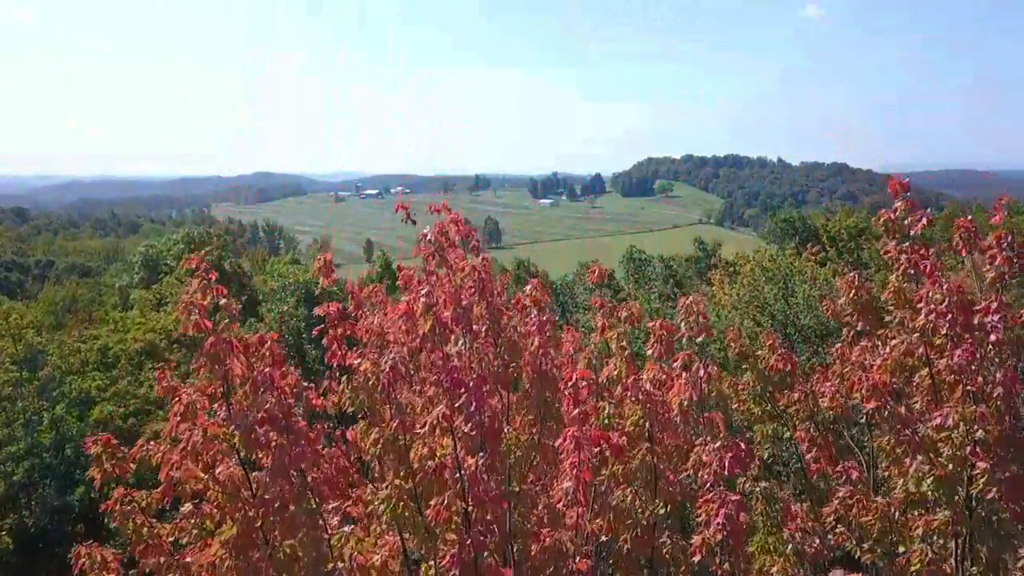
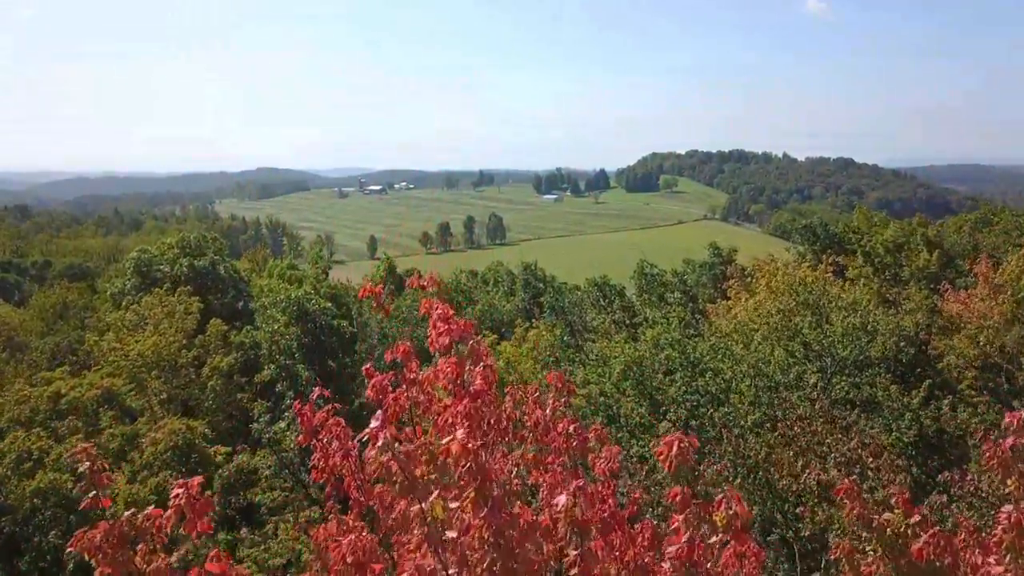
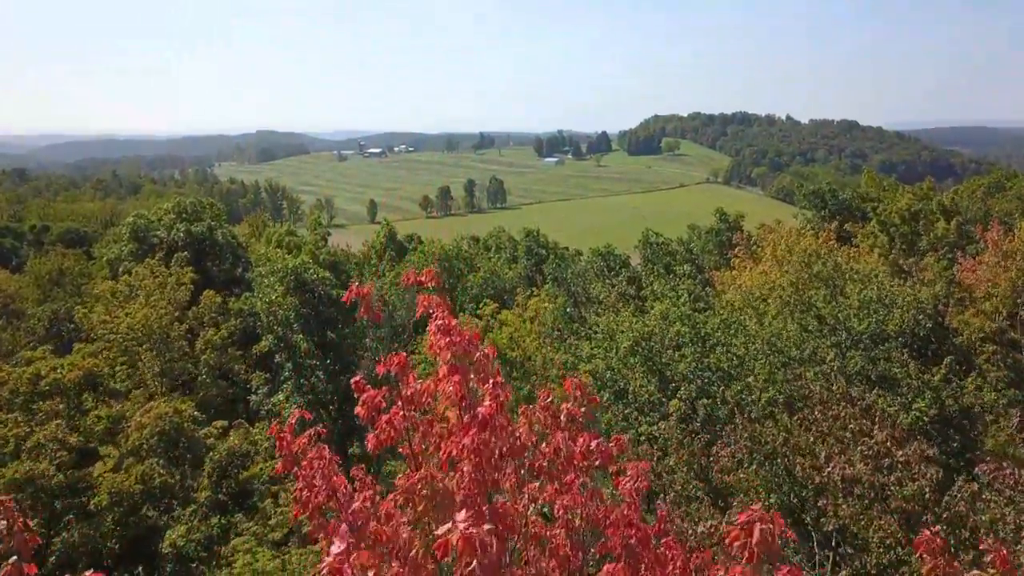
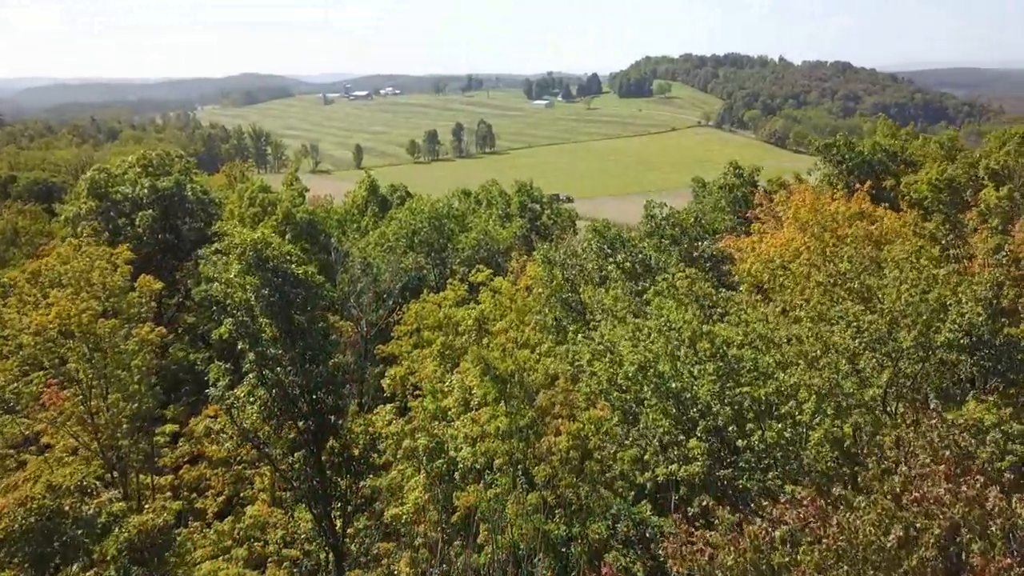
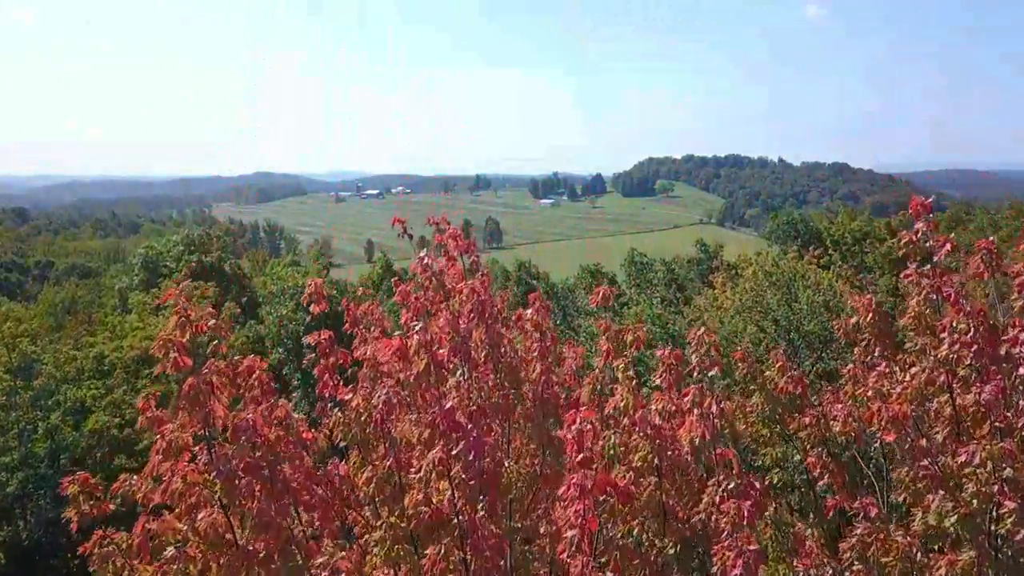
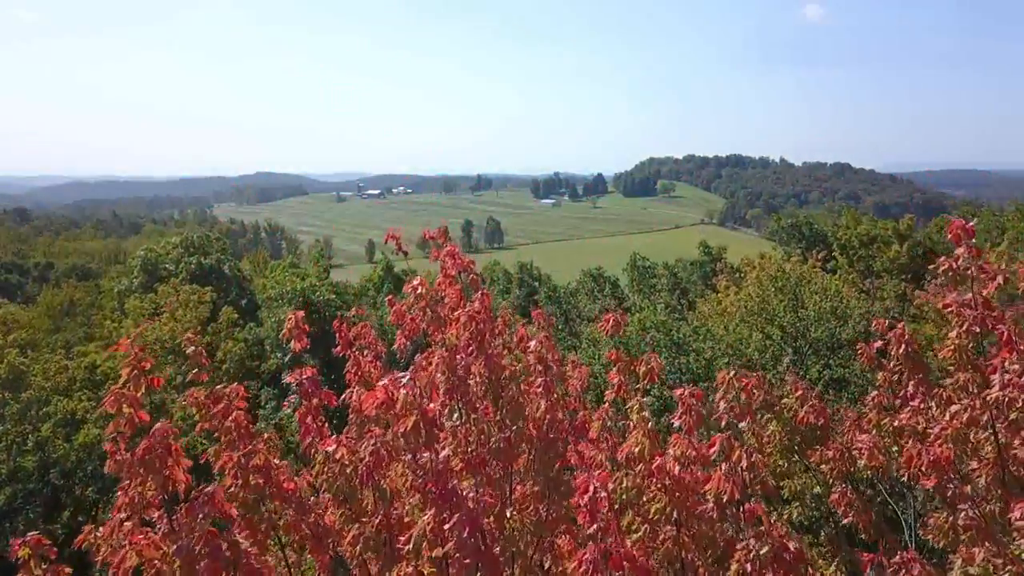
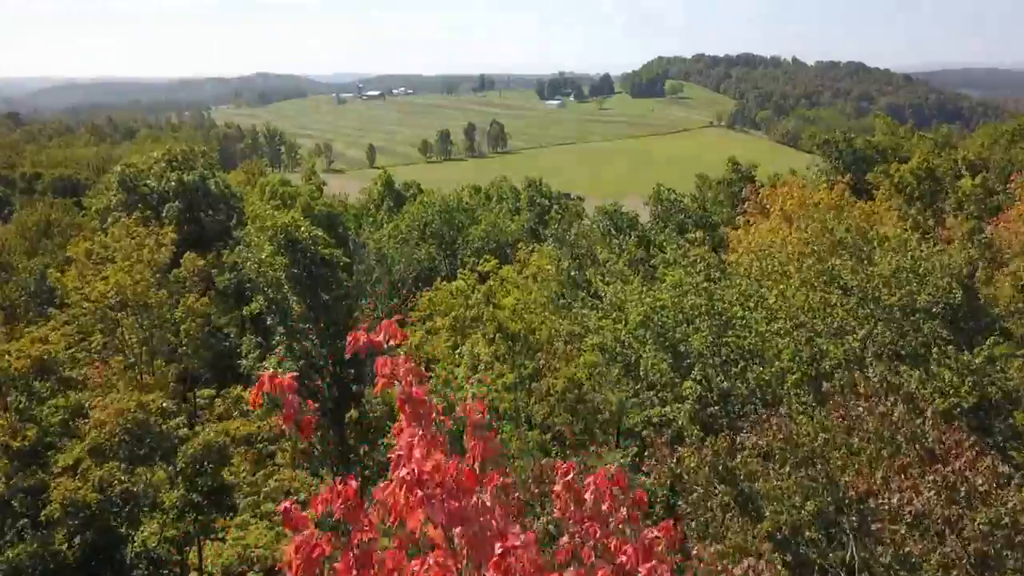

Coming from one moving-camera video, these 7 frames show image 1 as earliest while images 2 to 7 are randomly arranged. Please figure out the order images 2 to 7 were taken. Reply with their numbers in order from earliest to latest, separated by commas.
5, 6, 2, 3, 7, 4
